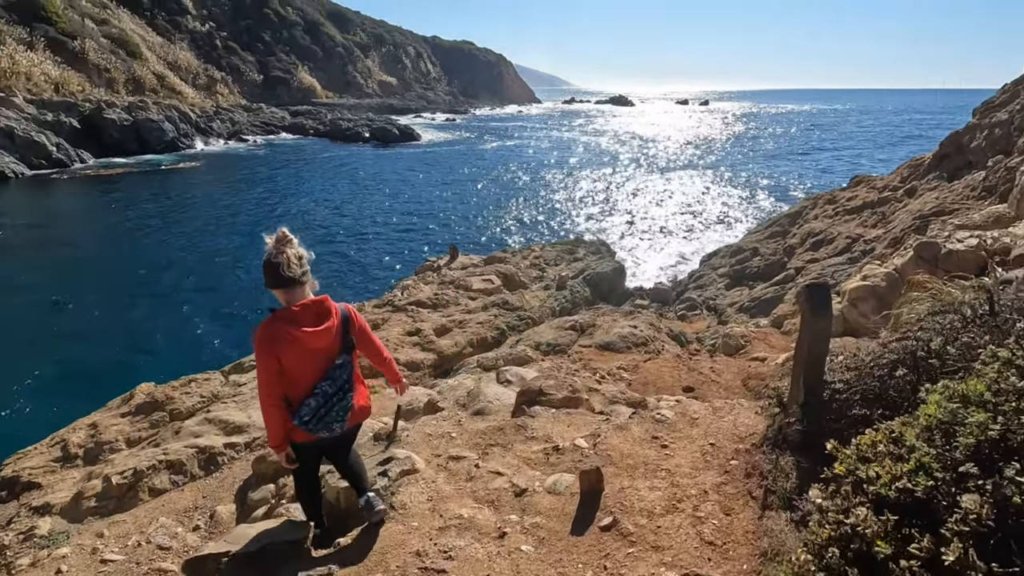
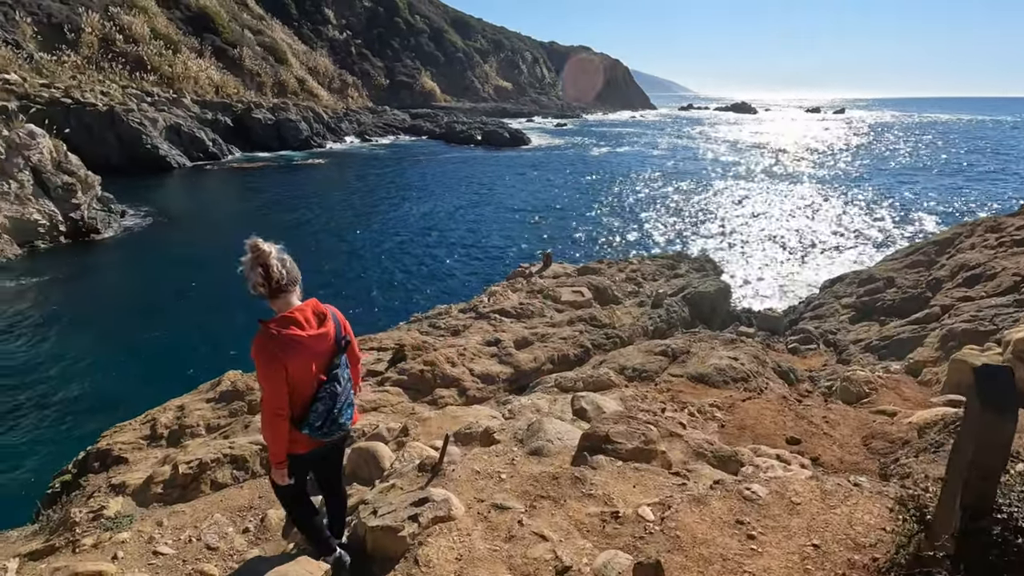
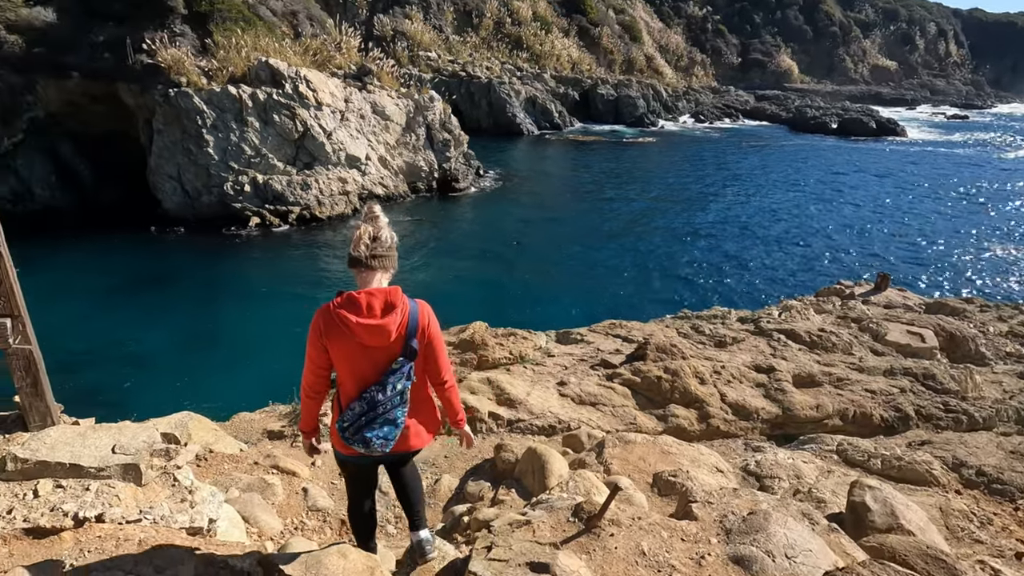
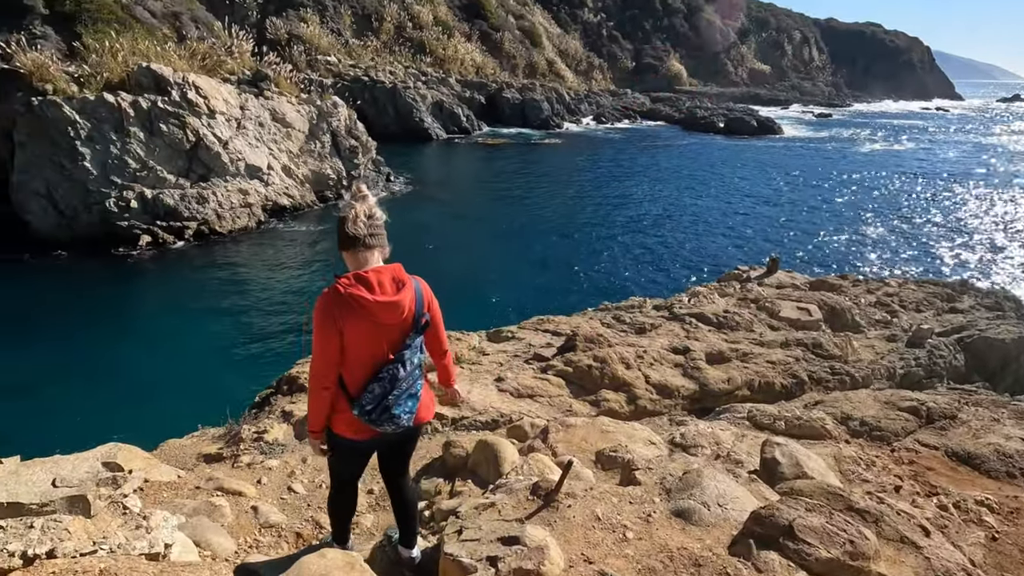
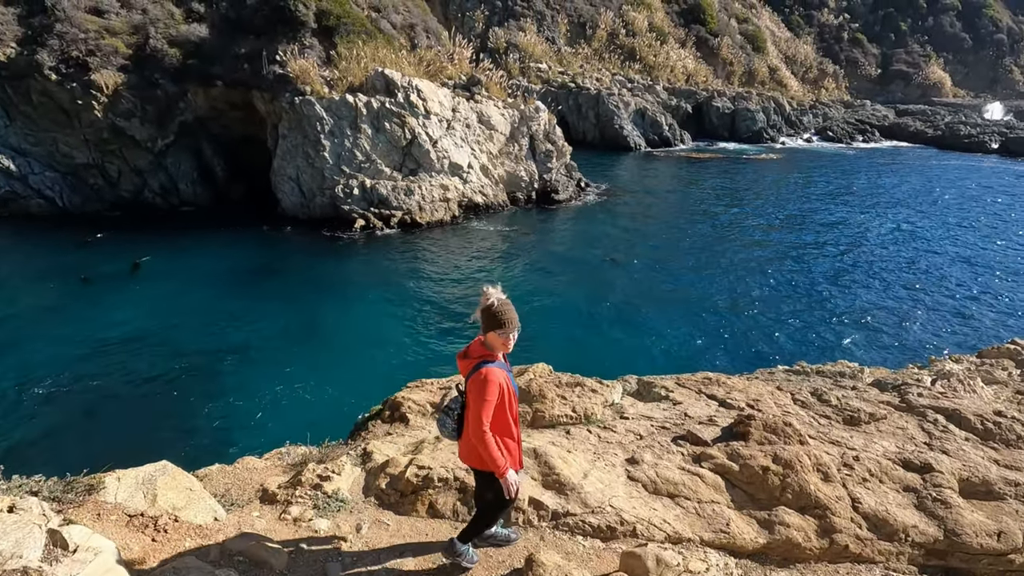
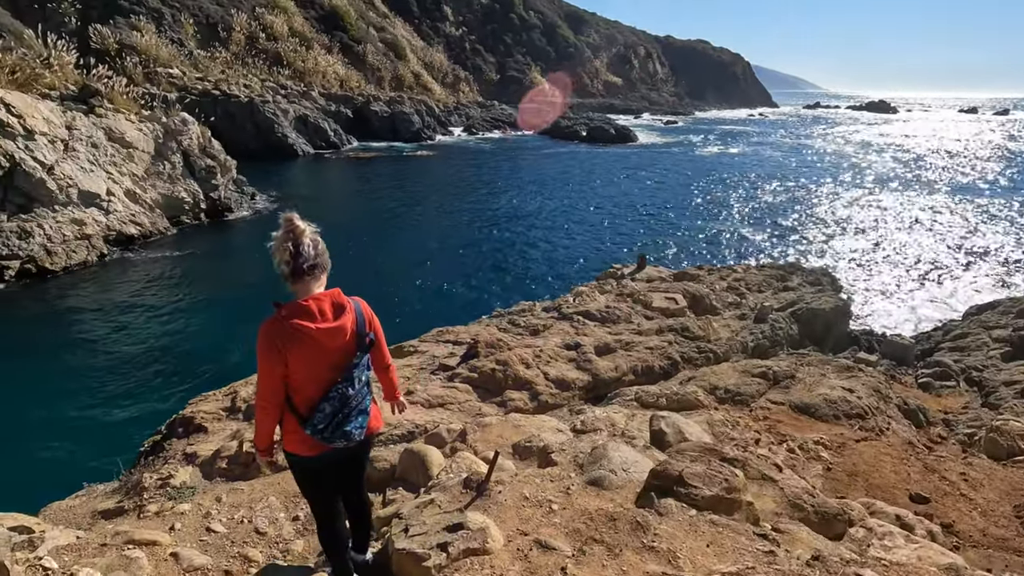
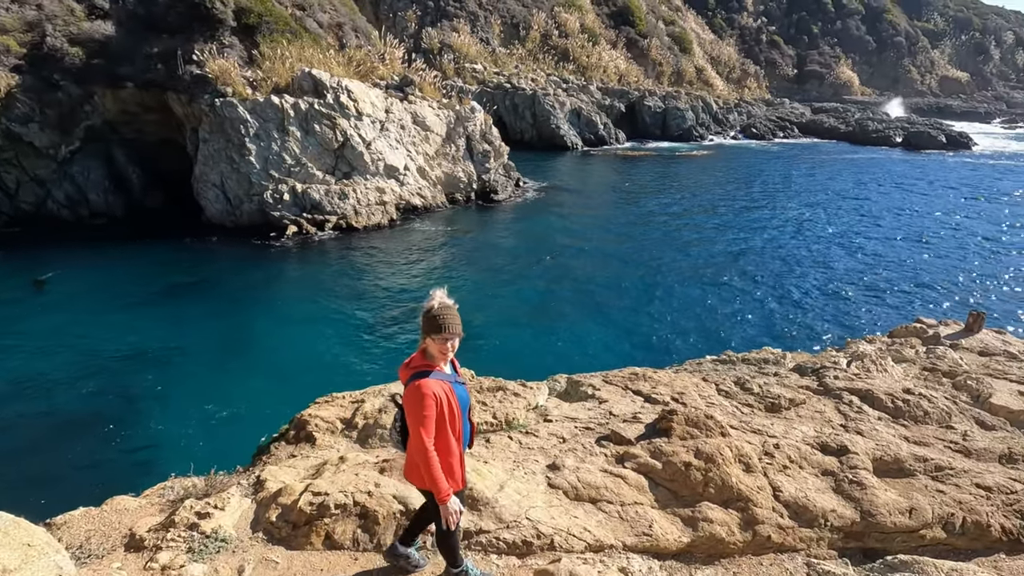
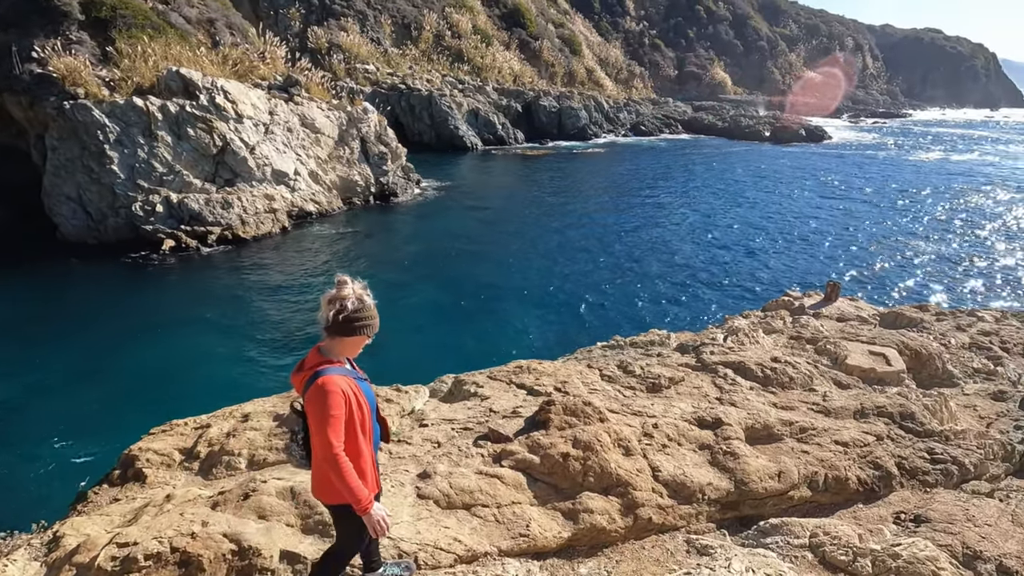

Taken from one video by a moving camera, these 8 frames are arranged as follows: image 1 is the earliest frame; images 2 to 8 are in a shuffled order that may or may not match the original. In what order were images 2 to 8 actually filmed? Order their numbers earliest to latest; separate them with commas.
2, 6, 4, 3, 5, 7, 8
